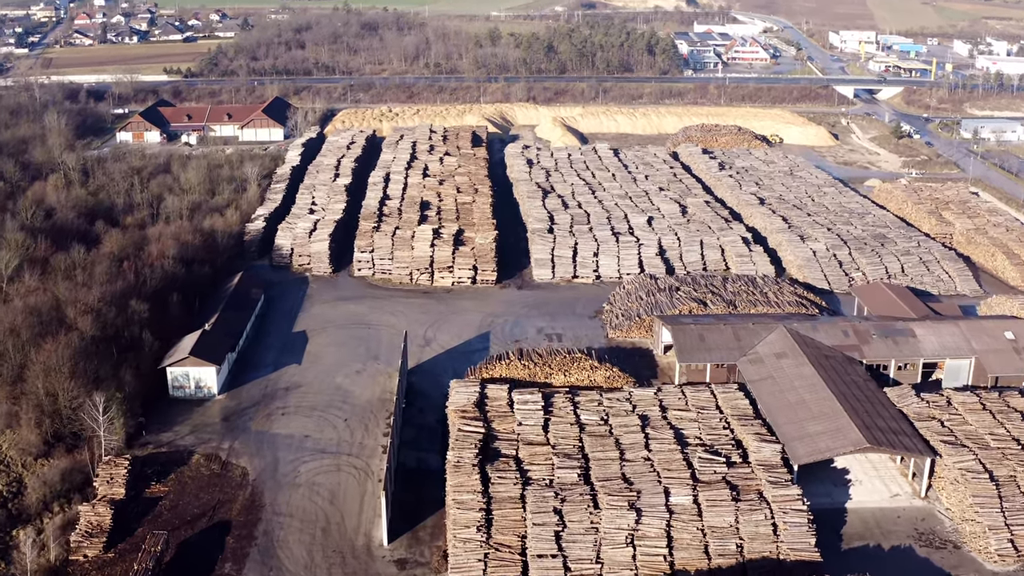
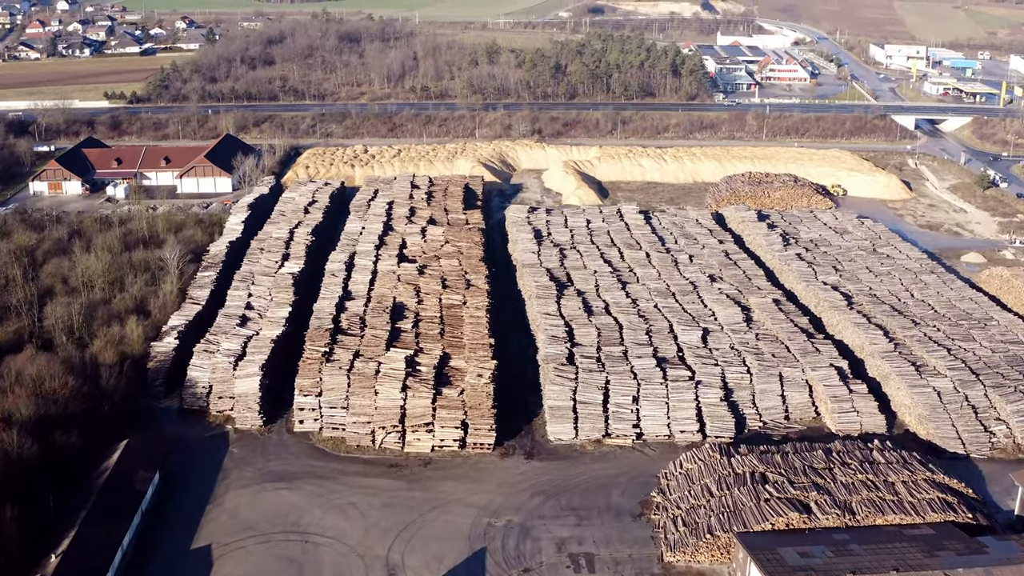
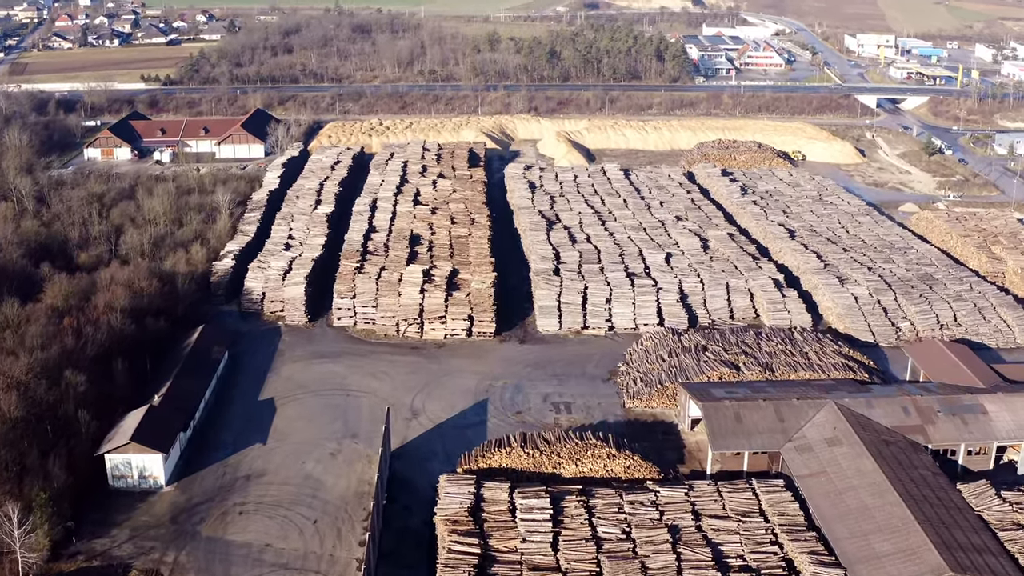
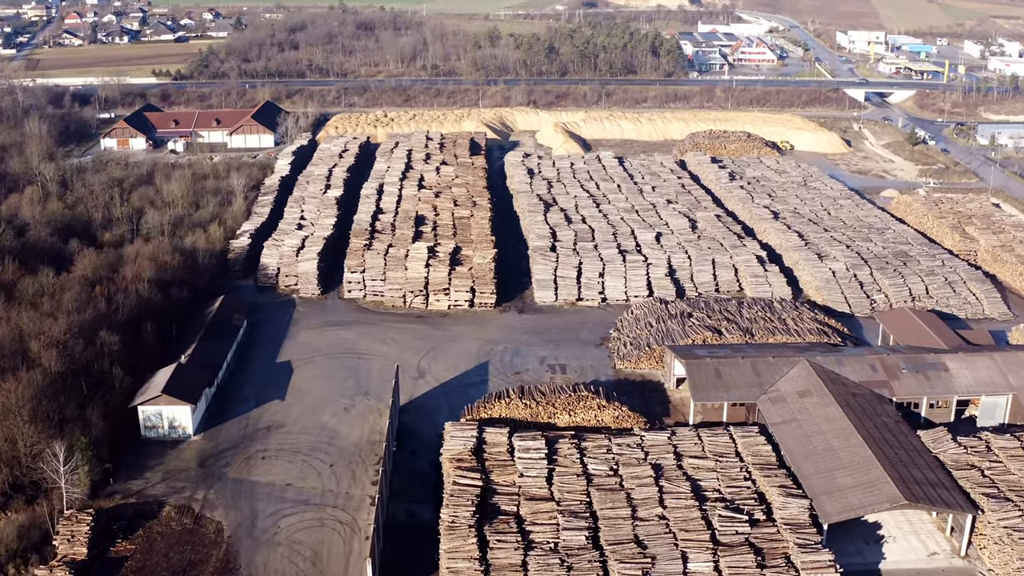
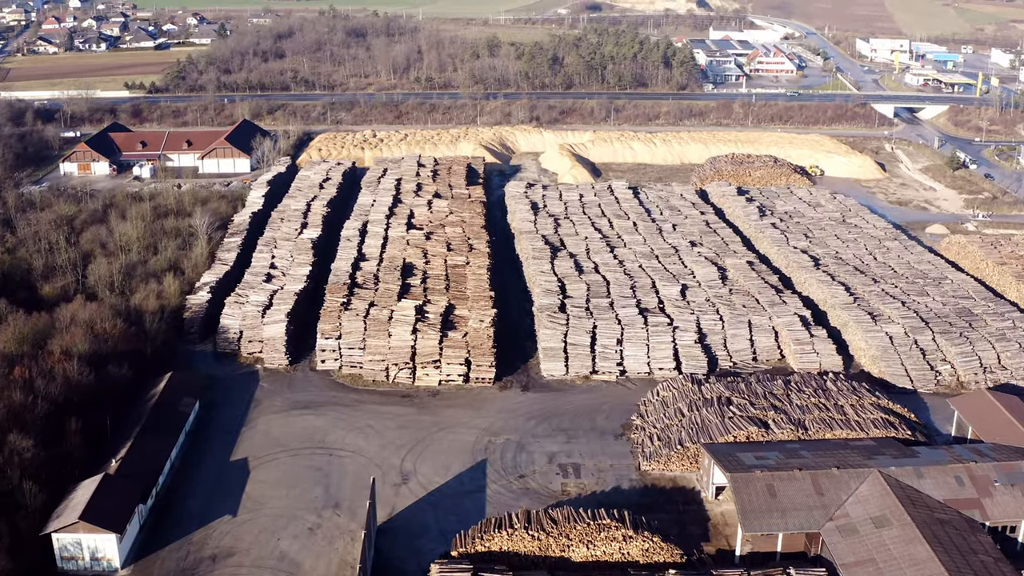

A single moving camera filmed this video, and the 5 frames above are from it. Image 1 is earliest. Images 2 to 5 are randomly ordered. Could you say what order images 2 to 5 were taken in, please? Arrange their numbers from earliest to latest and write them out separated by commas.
4, 3, 5, 2
